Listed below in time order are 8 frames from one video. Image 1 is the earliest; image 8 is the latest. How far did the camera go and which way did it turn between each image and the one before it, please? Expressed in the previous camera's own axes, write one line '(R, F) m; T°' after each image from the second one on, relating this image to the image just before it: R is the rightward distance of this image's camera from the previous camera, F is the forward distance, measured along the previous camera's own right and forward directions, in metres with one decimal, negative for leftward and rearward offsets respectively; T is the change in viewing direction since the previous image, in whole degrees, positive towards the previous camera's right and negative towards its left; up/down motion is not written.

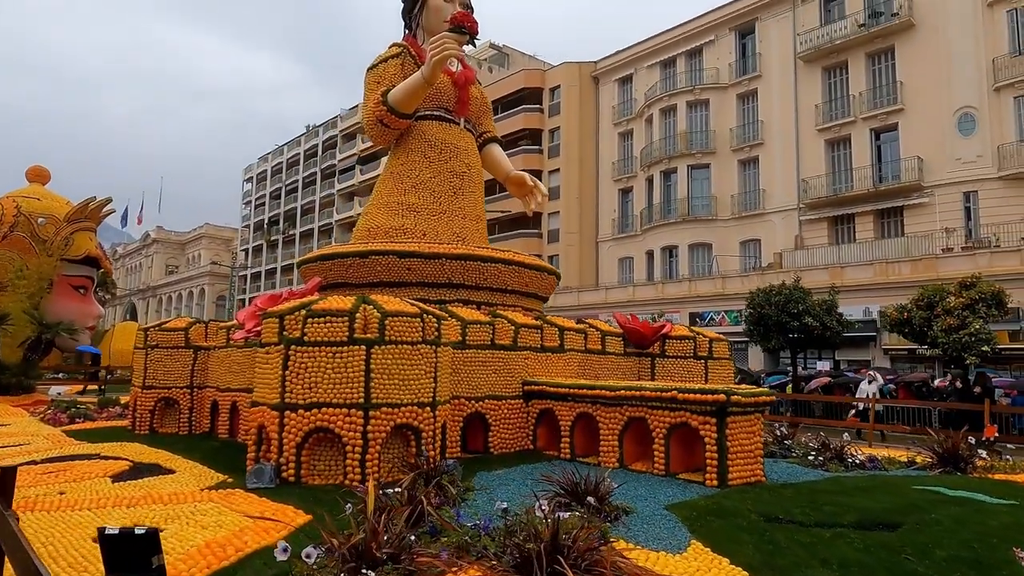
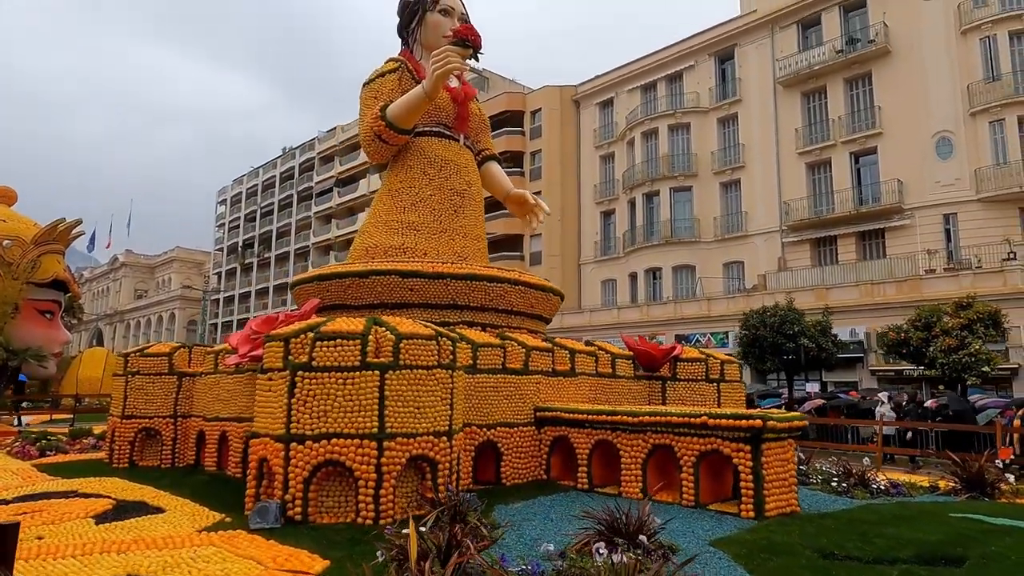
(-0.5, +0.4) m; +2°
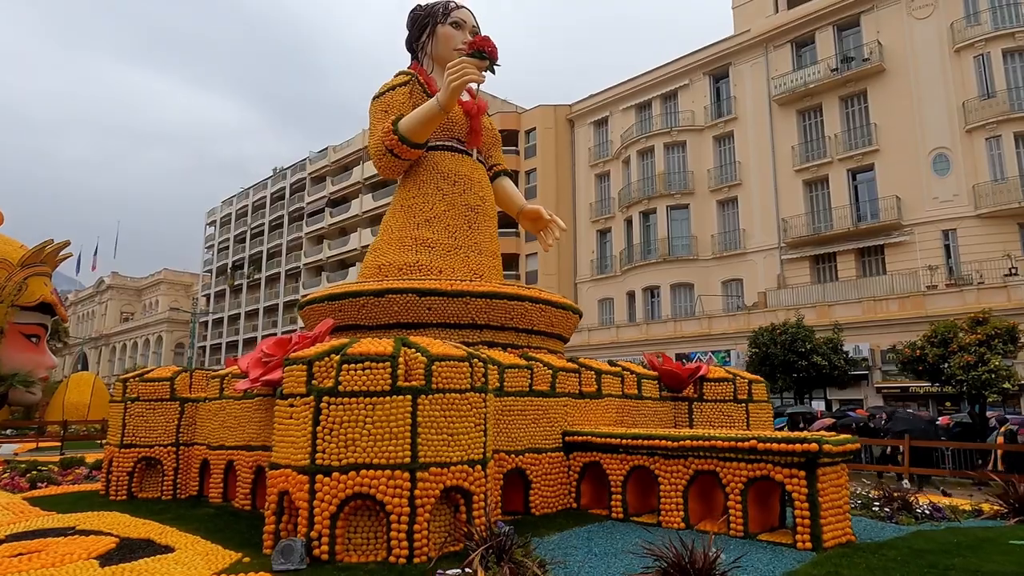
(-0.5, +0.4) m; +1°
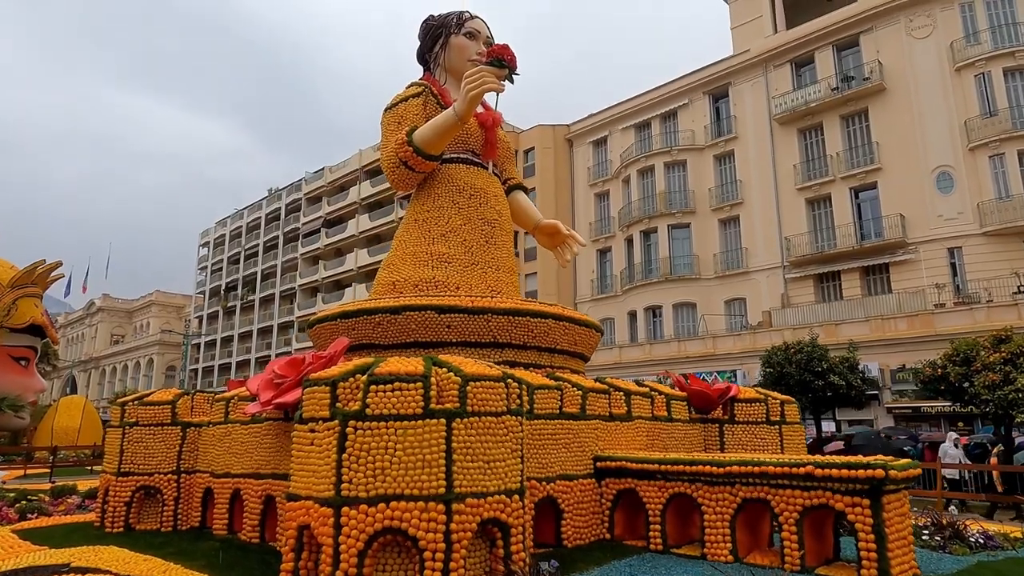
(-0.4, +0.4) m; +1°
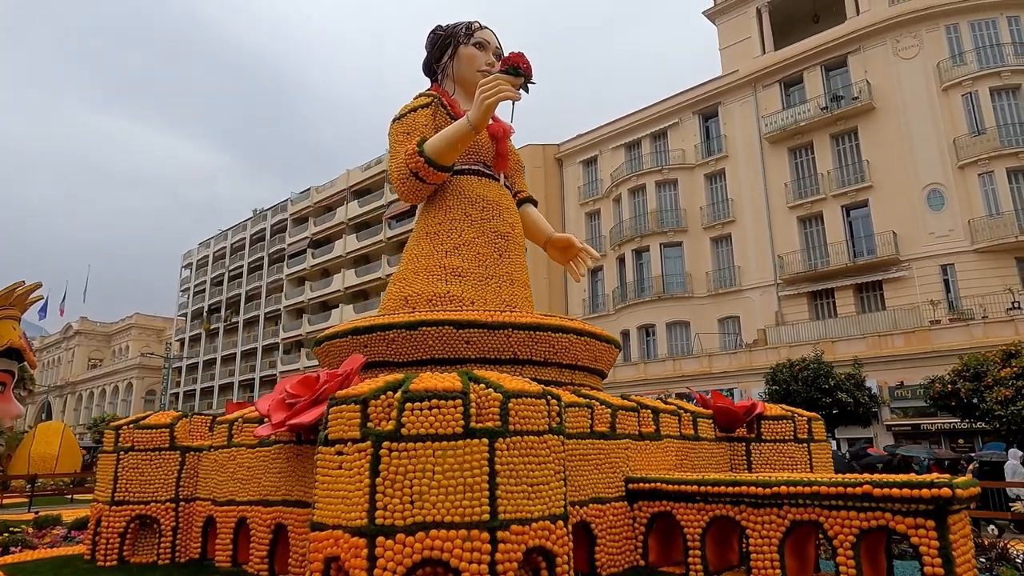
(-0.5, +0.4) m; +1°
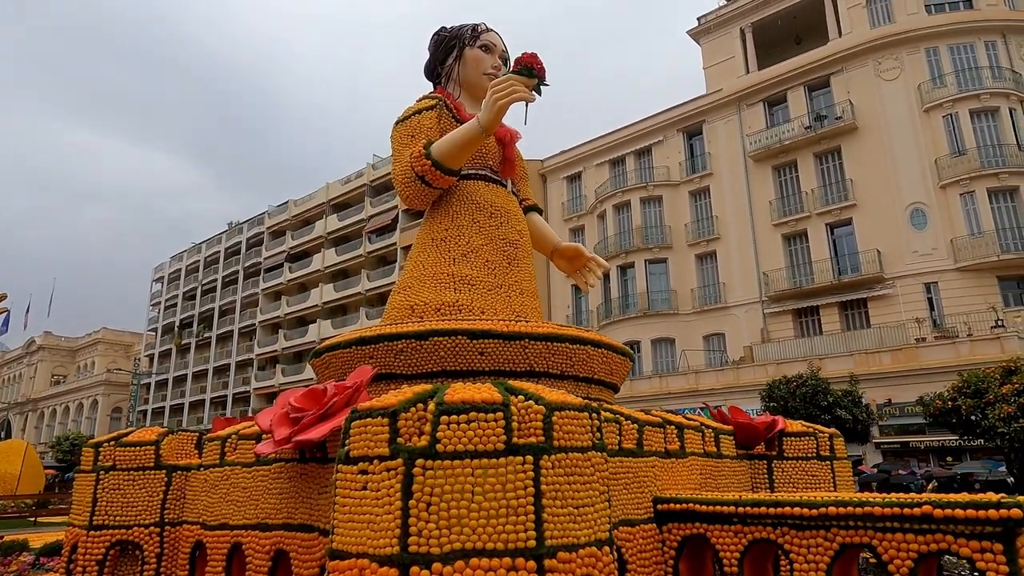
(-0.5, +0.5) m; +2°
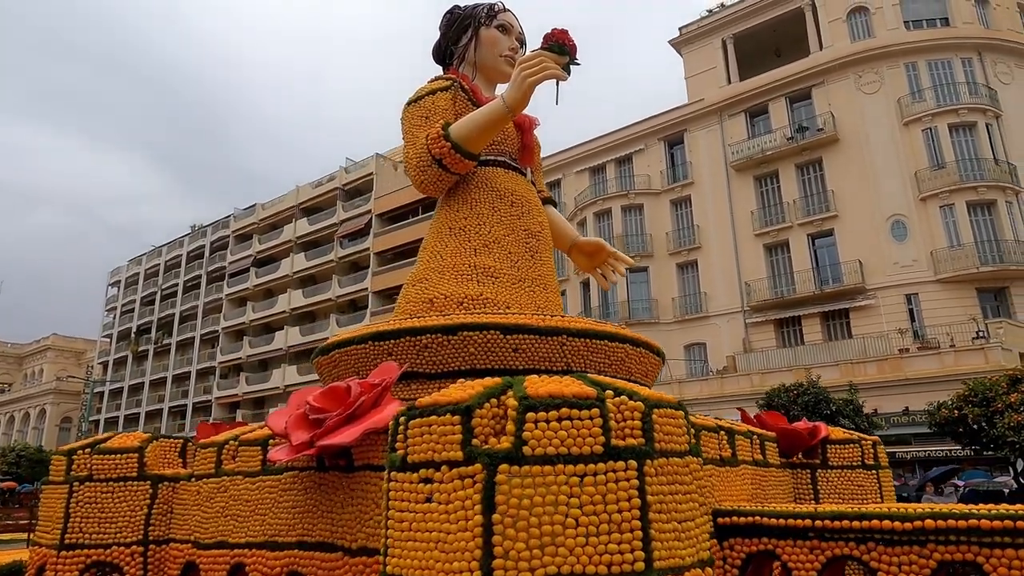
(-0.8, +0.7) m; +3°
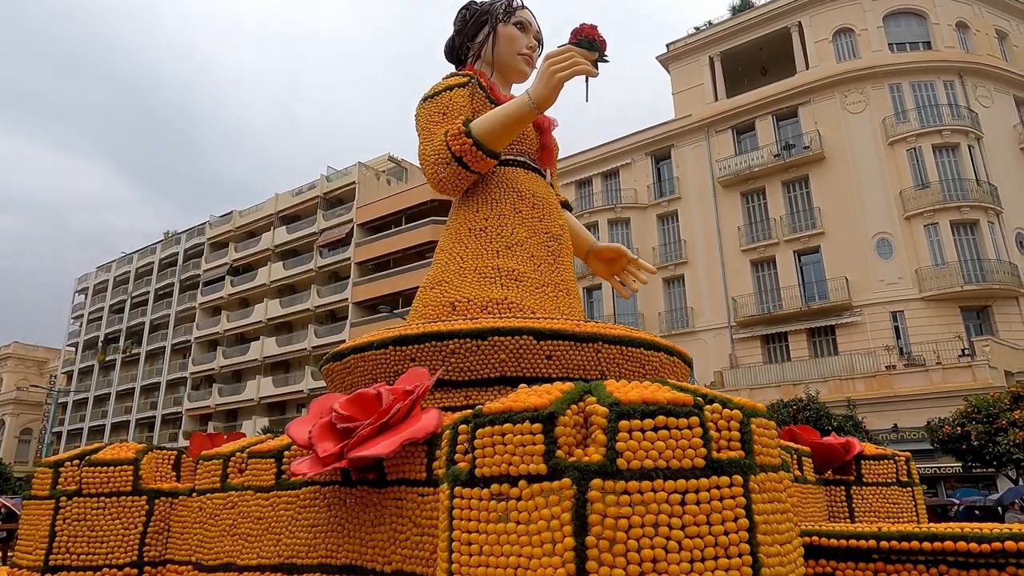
(-0.6, +0.4) m; +2°
